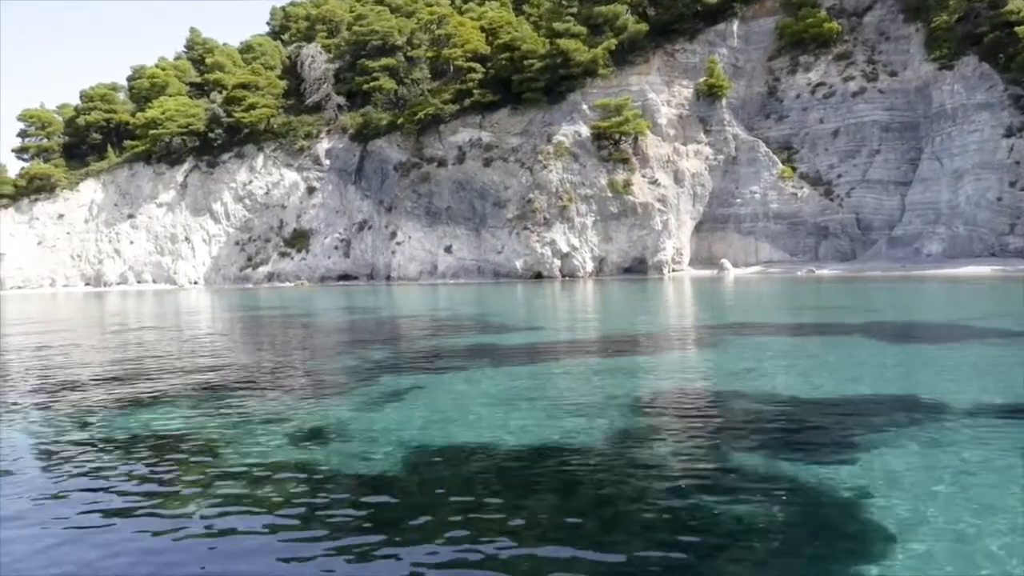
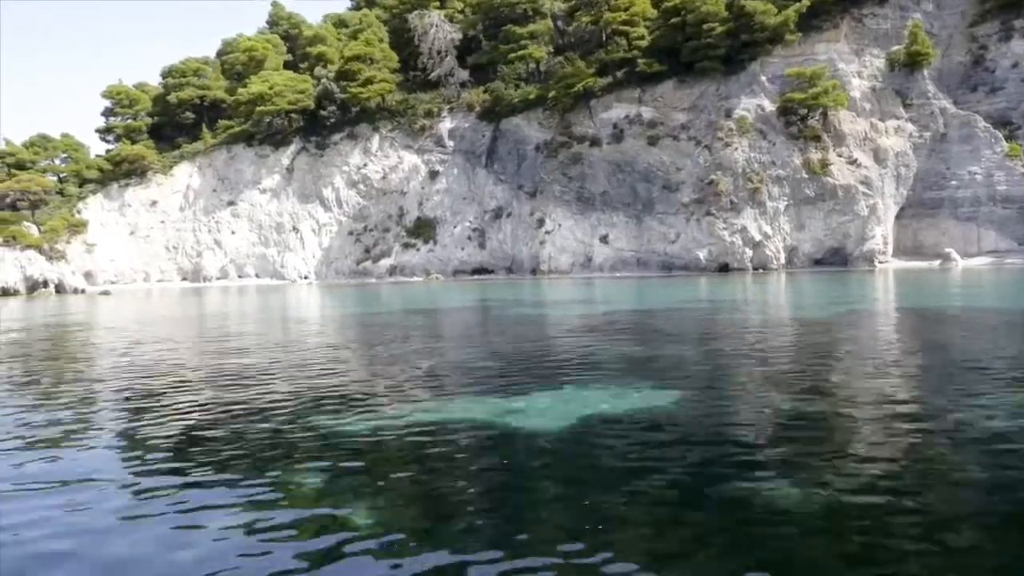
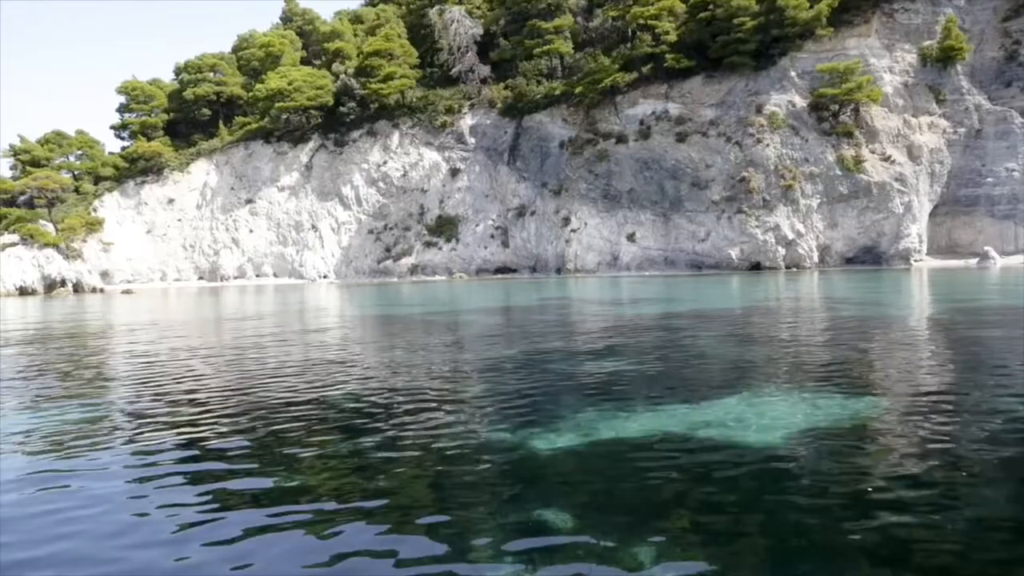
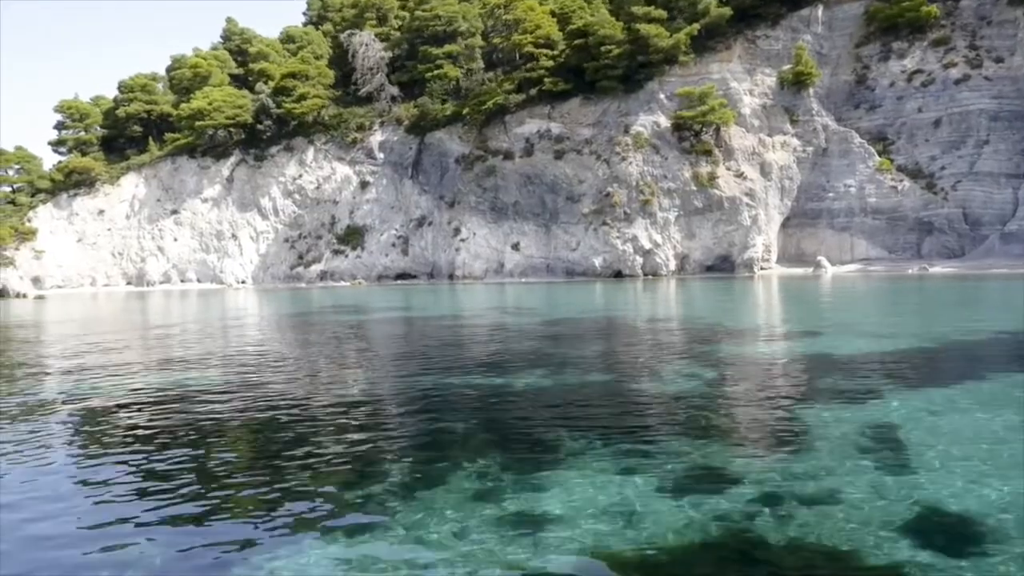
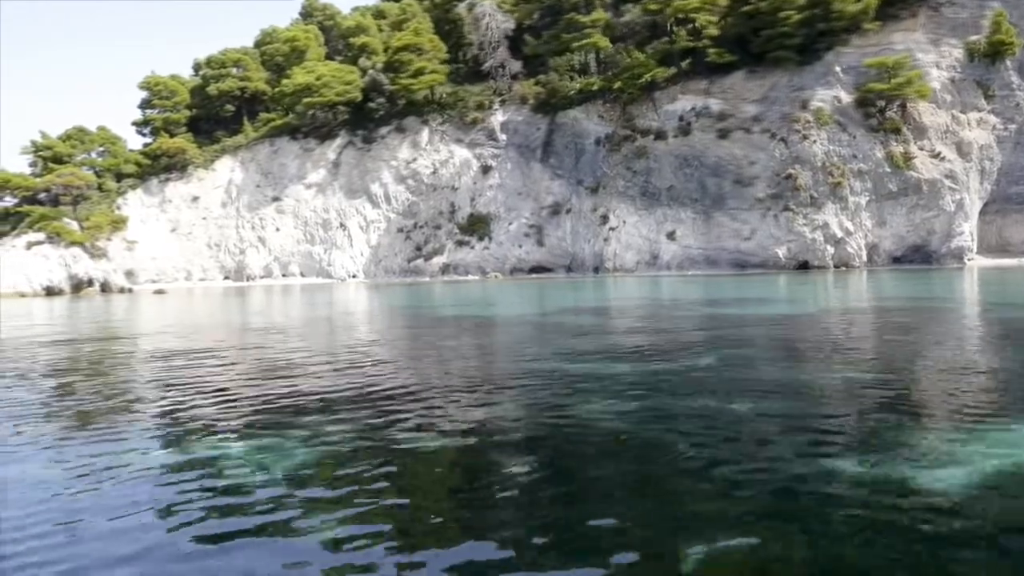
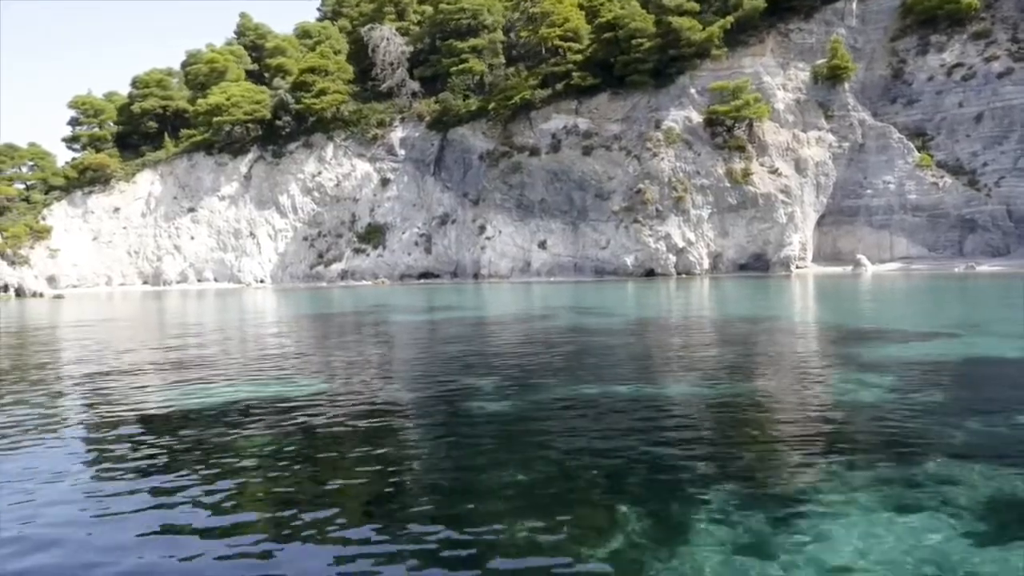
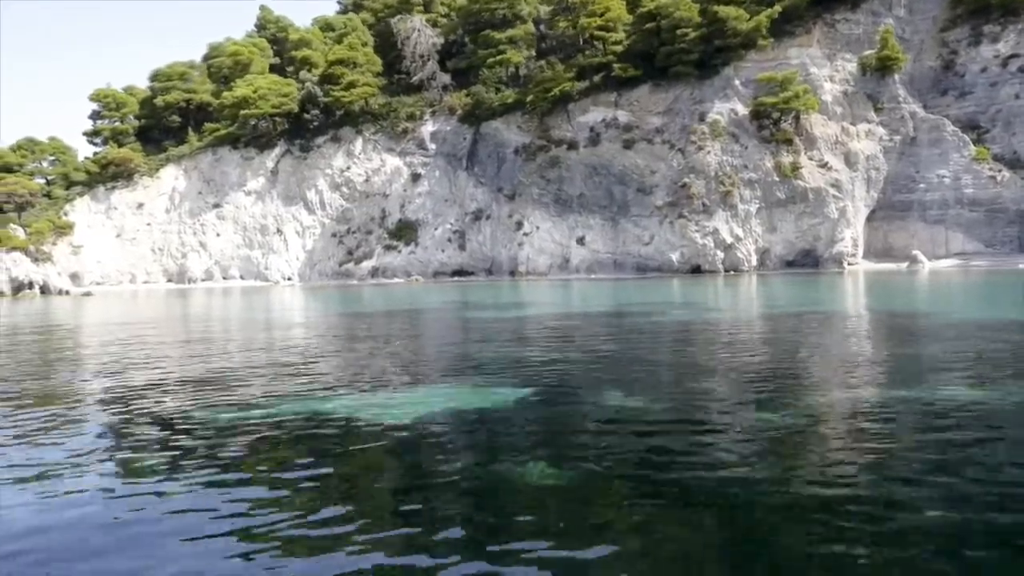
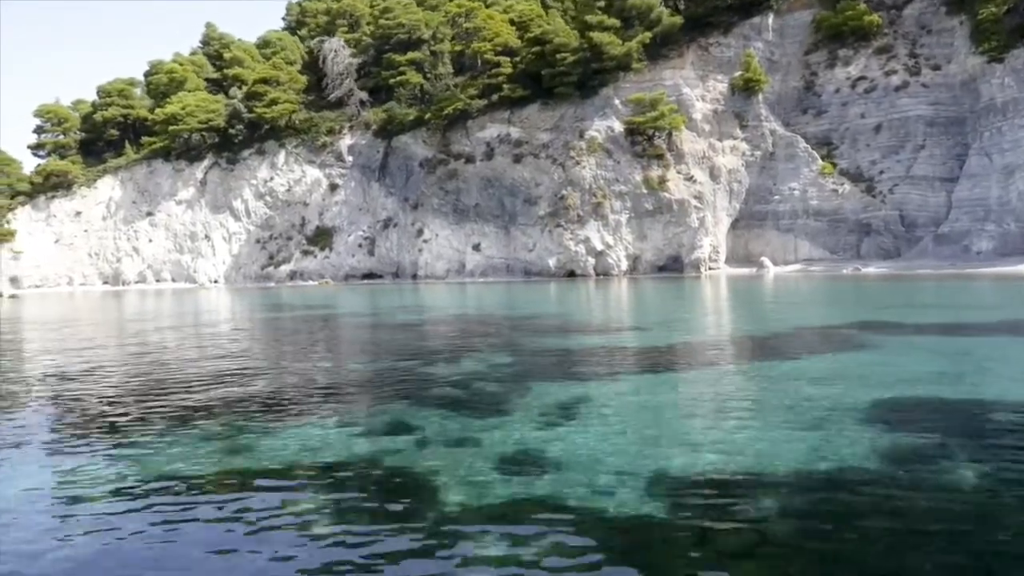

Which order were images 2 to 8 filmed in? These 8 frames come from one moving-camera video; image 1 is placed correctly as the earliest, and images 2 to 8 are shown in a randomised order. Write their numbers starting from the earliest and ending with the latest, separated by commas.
8, 4, 6, 7, 2, 3, 5
